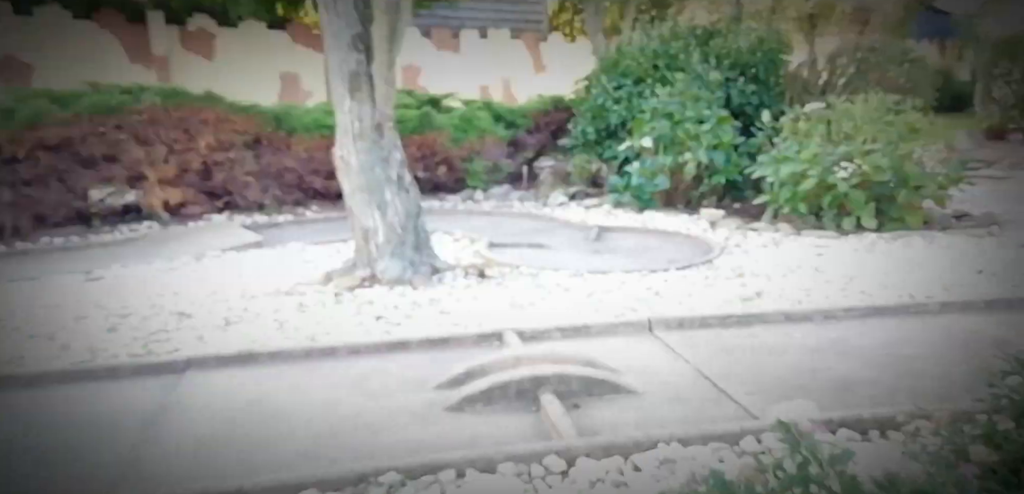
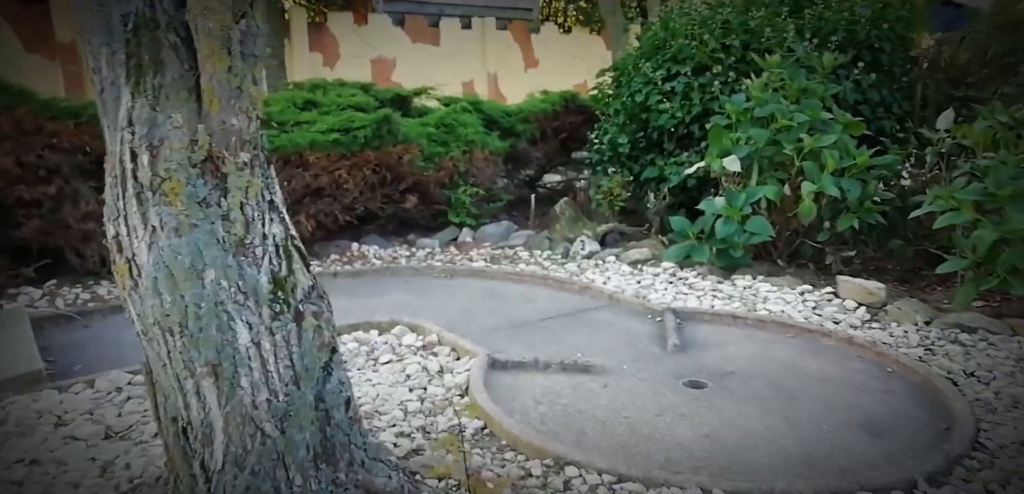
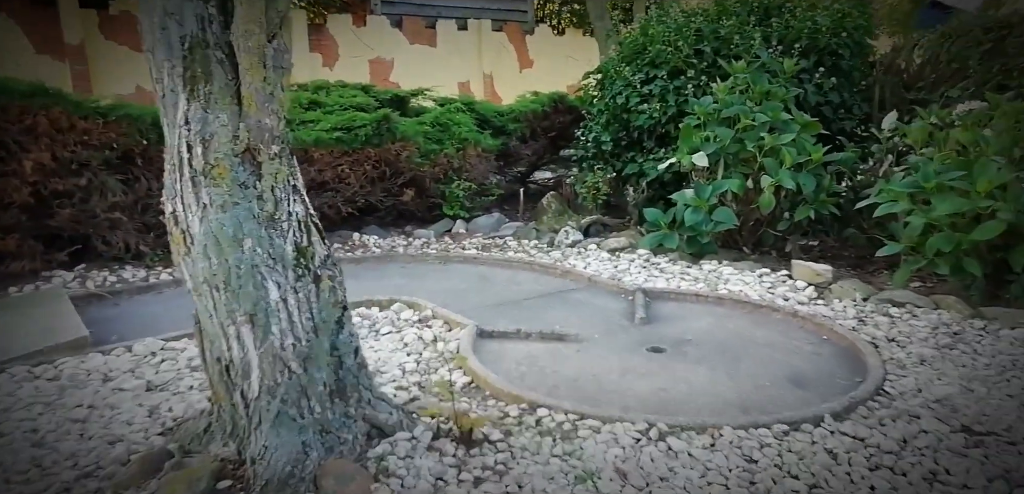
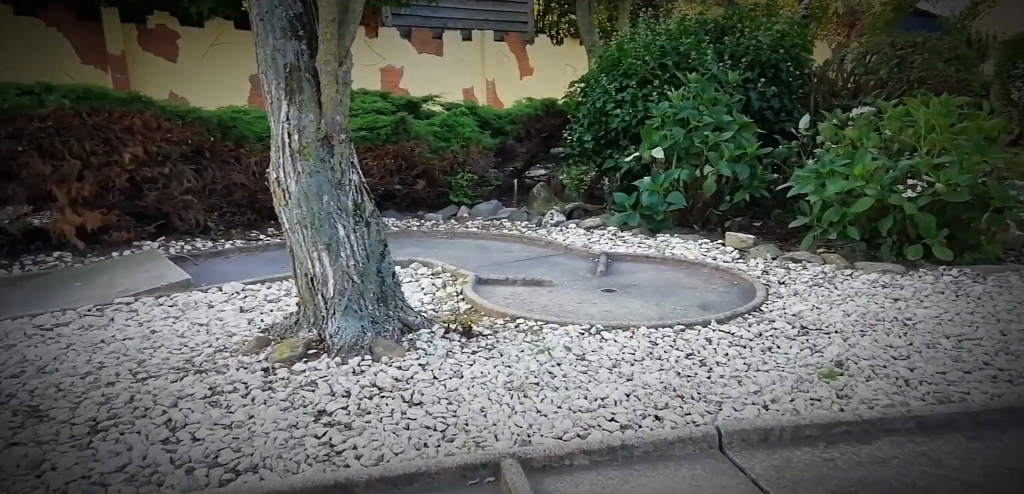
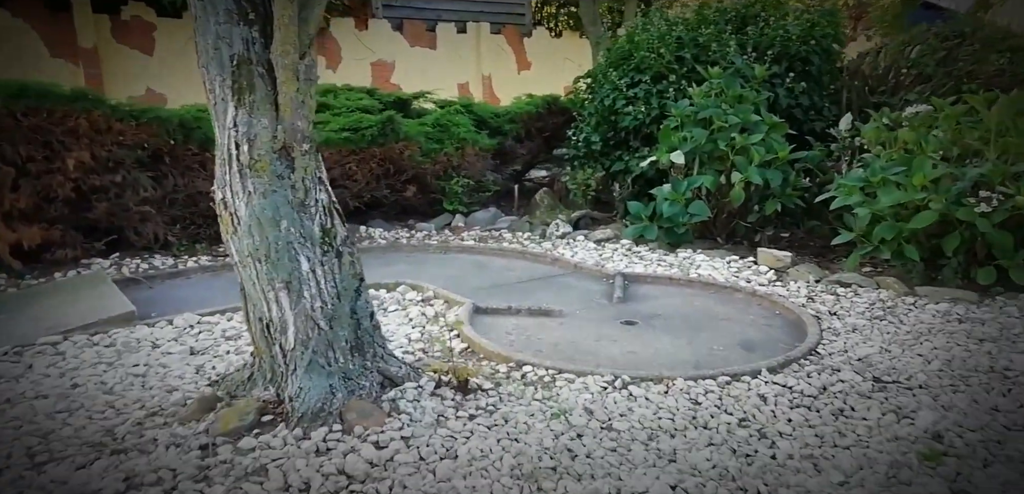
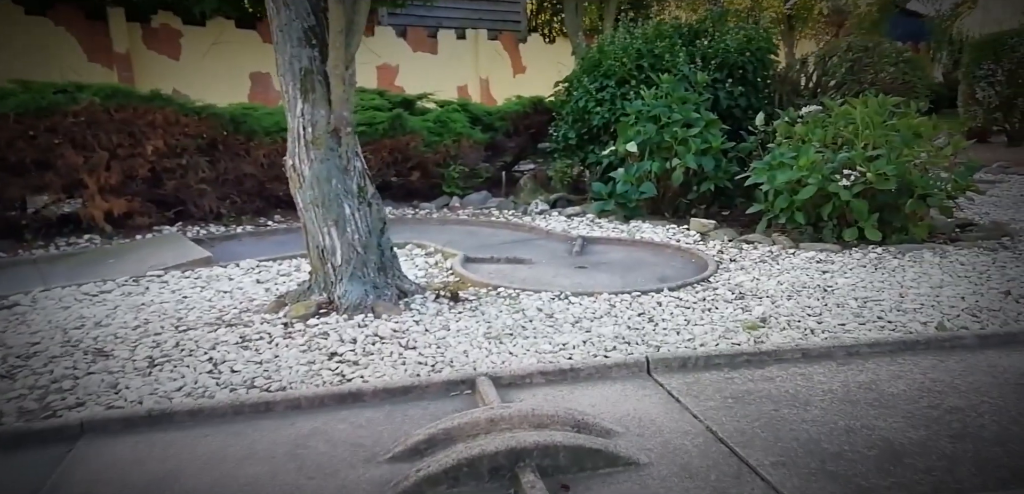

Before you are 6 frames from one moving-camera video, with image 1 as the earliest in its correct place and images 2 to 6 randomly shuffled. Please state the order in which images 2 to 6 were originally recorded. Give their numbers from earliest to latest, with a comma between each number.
6, 4, 5, 3, 2
